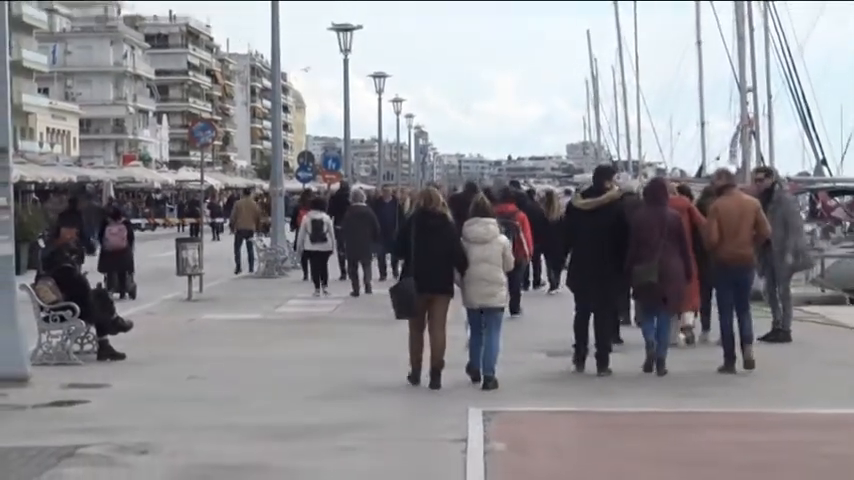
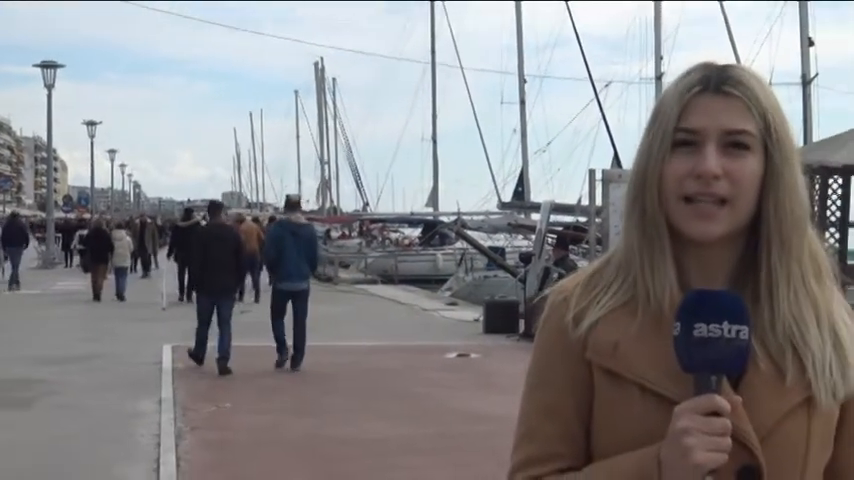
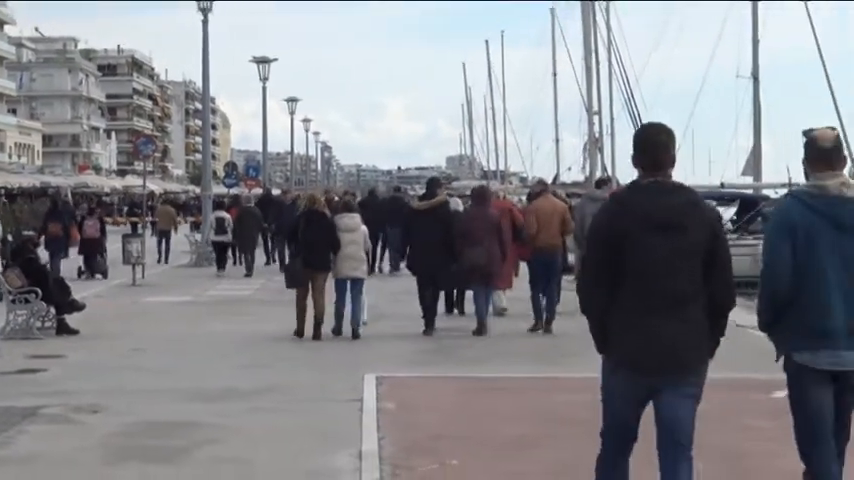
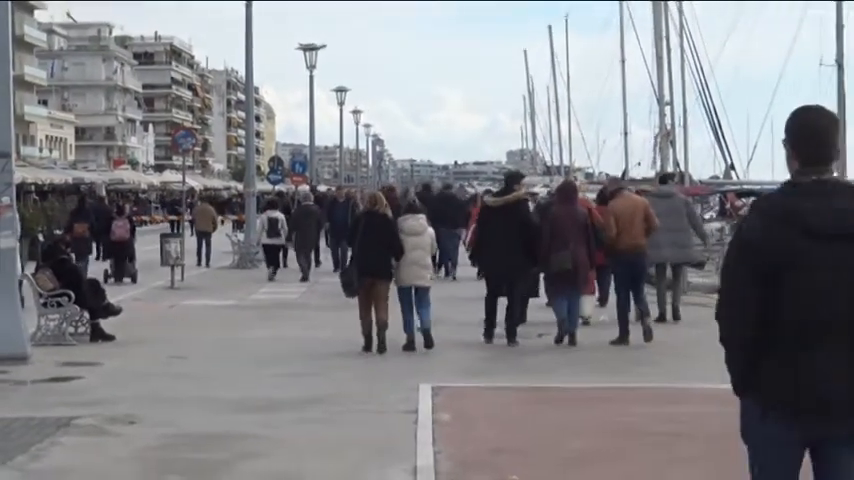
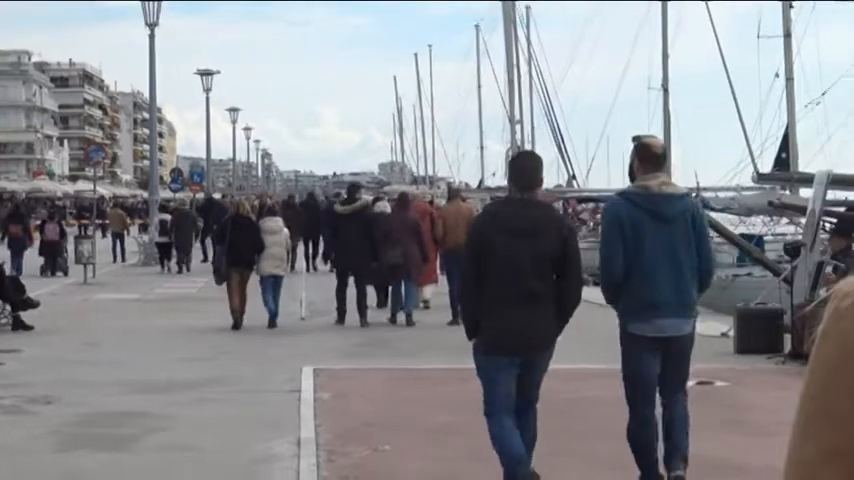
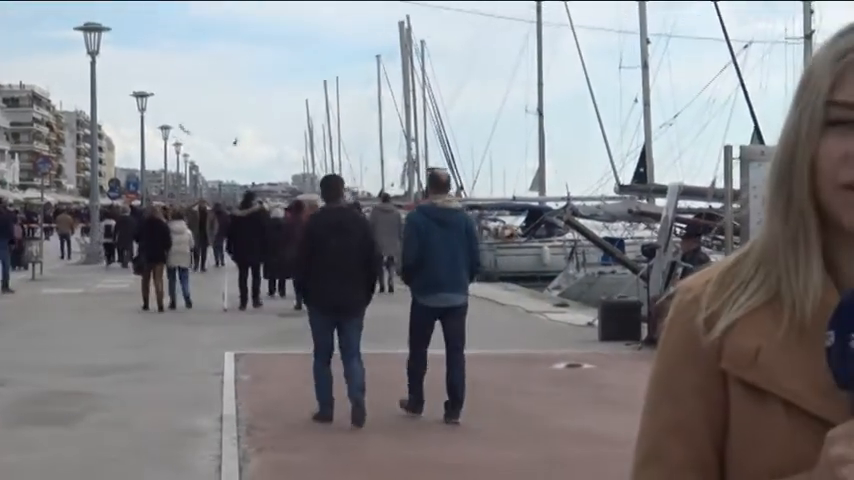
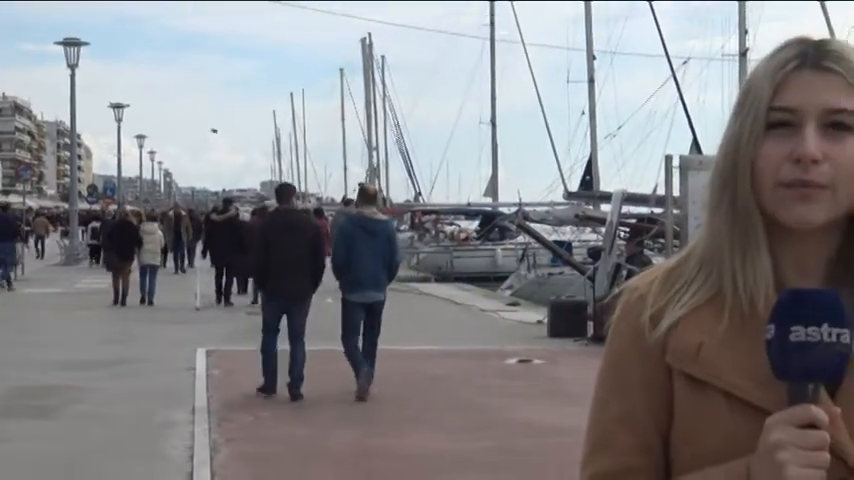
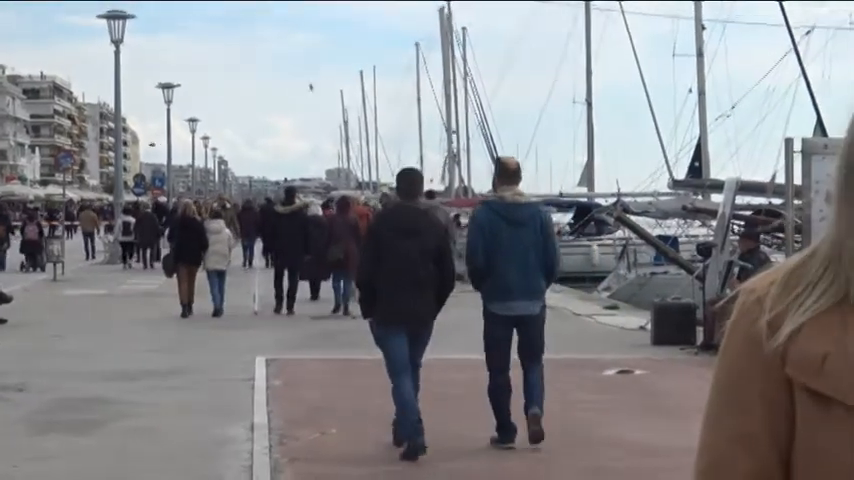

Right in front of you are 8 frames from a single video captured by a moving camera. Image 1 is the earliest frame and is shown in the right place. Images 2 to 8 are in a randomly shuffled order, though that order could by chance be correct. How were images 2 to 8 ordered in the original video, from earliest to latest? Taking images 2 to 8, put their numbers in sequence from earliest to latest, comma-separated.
4, 3, 5, 8, 6, 7, 2
